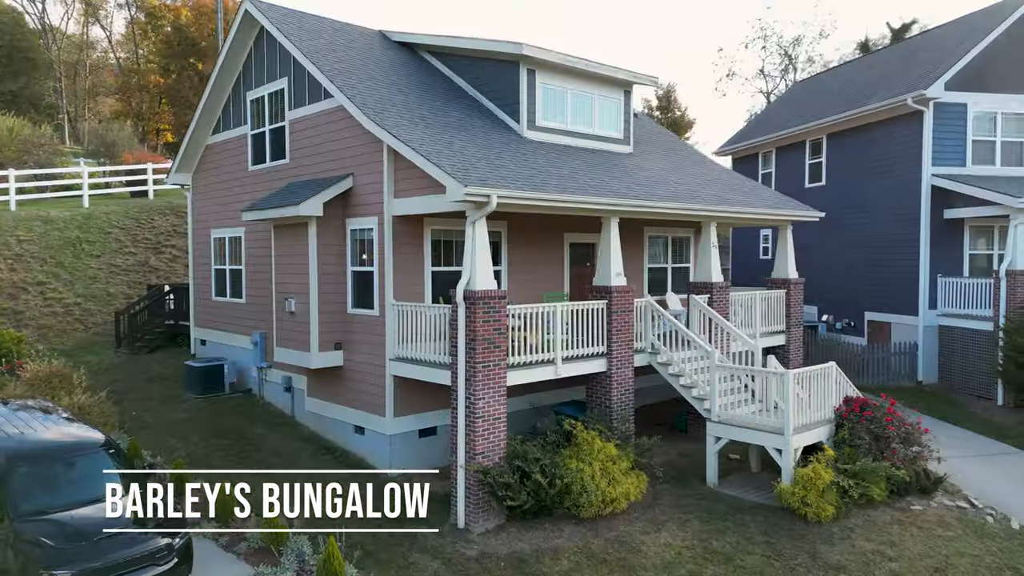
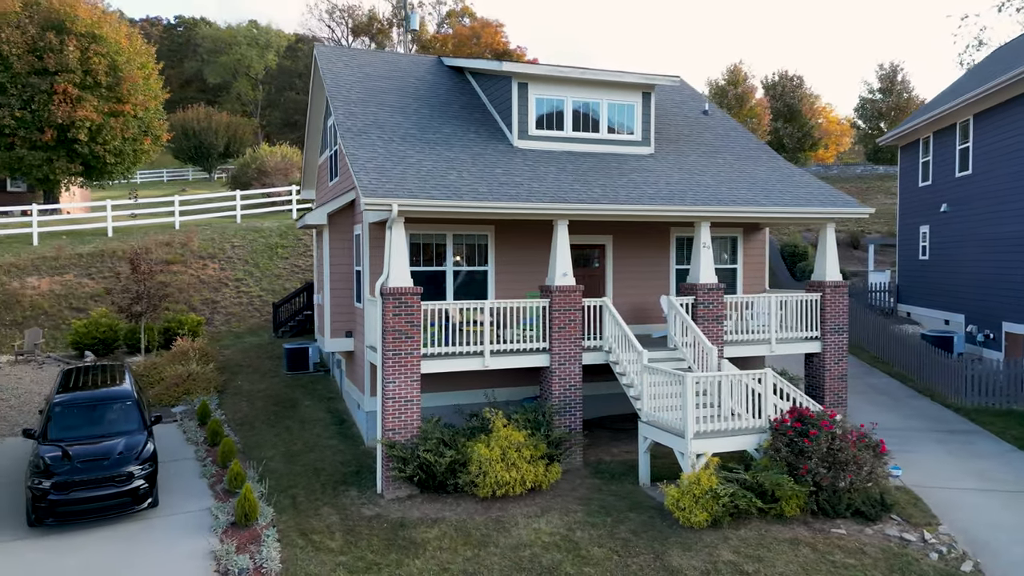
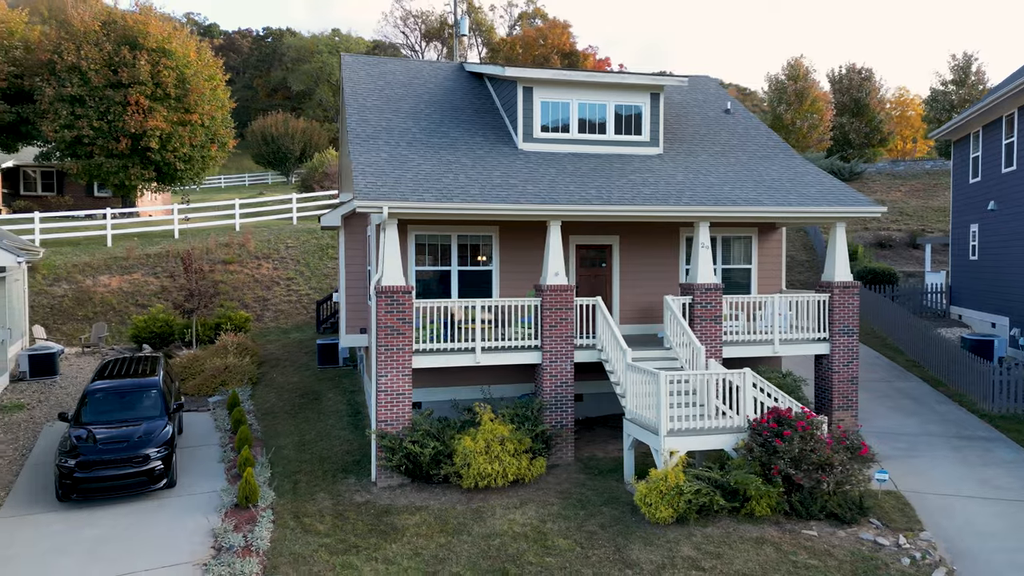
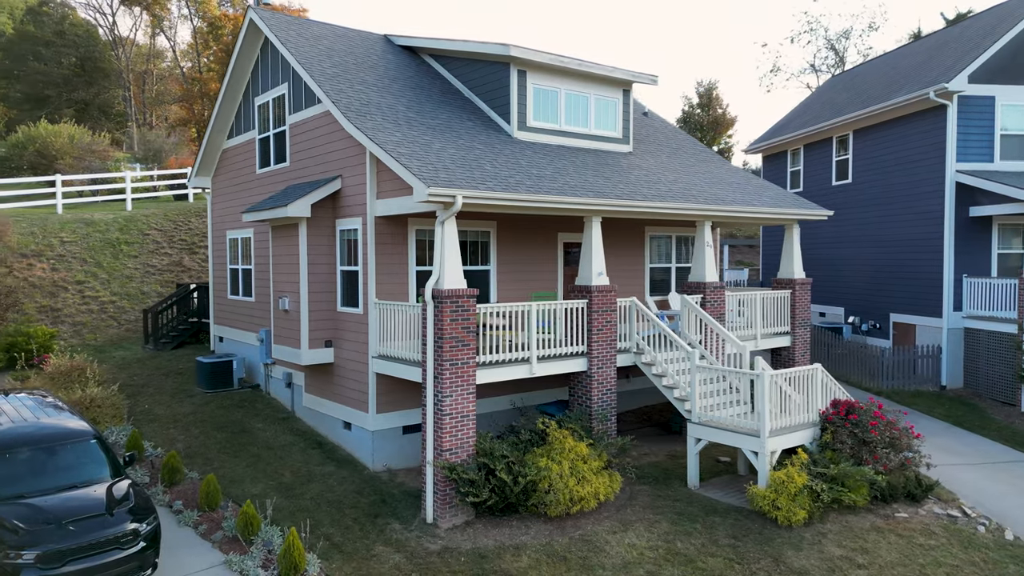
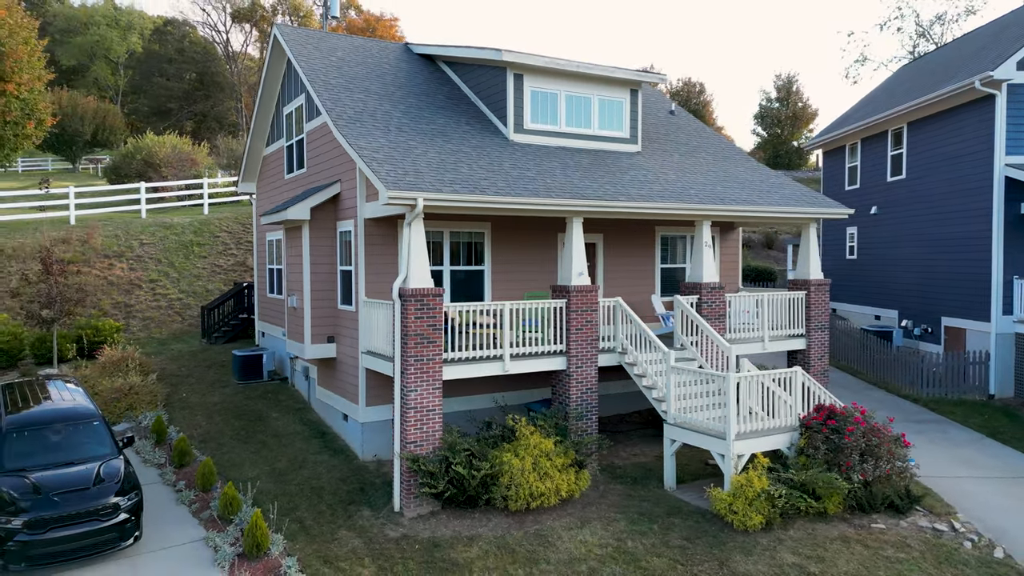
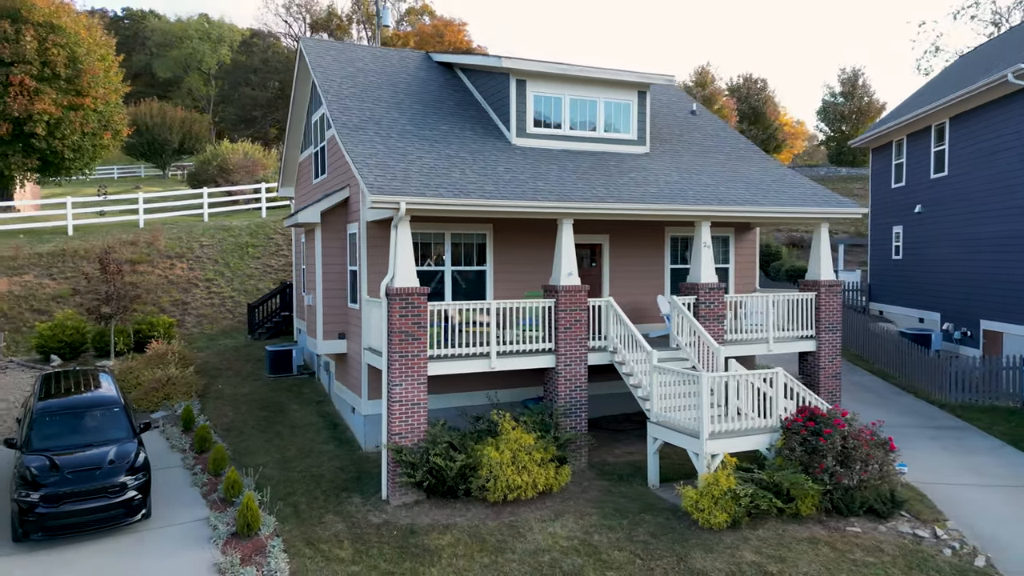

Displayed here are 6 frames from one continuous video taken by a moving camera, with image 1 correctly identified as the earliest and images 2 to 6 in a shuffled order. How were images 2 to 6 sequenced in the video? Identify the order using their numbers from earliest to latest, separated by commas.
4, 5, 6, 2, 3
